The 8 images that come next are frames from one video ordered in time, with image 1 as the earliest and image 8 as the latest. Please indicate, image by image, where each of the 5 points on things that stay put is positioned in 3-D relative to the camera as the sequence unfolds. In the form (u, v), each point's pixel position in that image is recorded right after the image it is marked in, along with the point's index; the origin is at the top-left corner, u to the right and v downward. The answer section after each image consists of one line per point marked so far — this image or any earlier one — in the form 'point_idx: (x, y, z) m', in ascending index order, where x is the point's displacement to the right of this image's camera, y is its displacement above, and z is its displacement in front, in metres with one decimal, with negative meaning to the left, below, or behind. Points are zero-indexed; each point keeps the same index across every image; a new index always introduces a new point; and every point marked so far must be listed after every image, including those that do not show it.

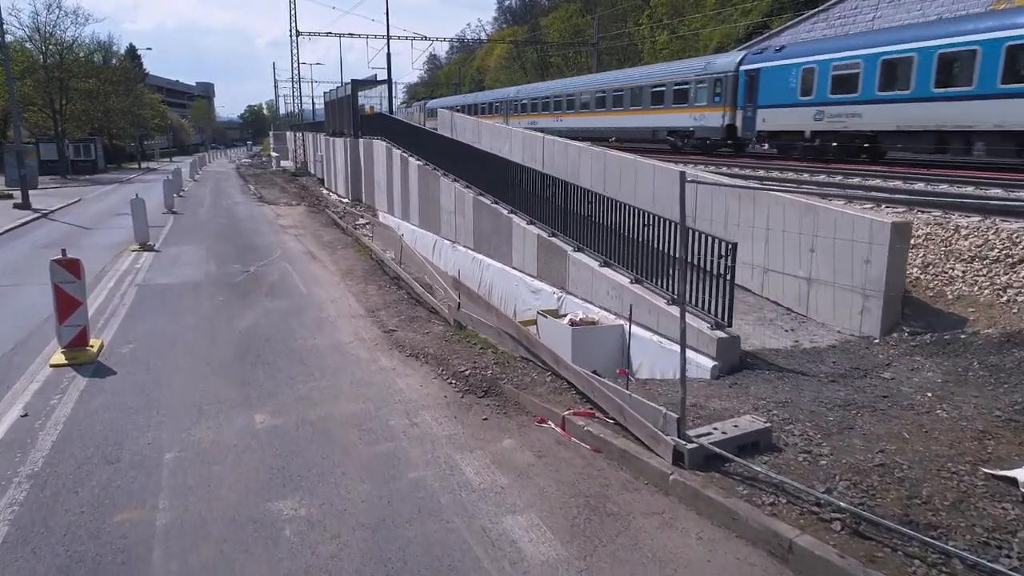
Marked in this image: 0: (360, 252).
0: (-4.0, +1.0, +17.3) m
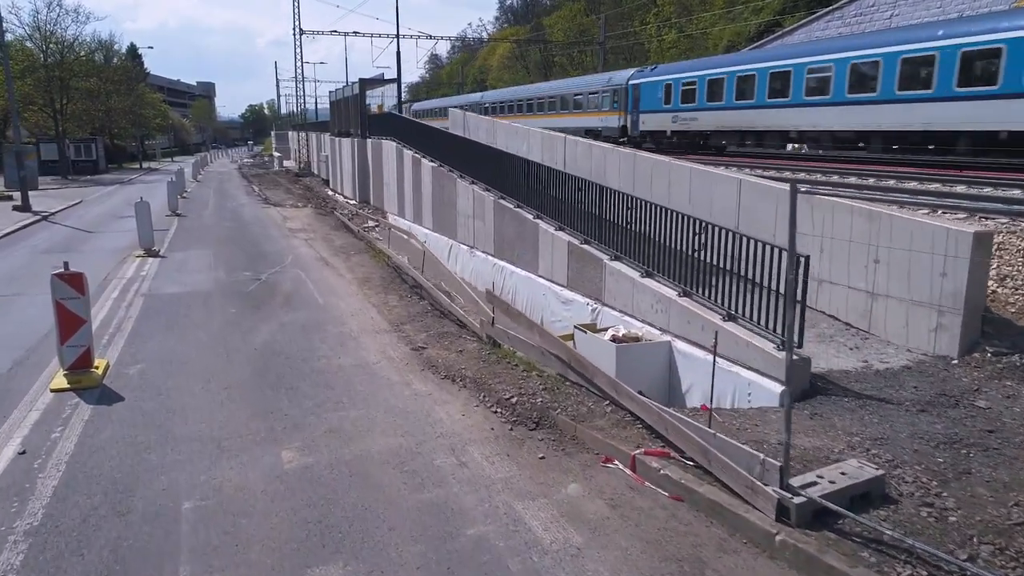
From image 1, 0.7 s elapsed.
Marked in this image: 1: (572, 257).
0: (-3.5, +0.8, +16.6) m
1: (+1.1, +0.6, +12.3) m
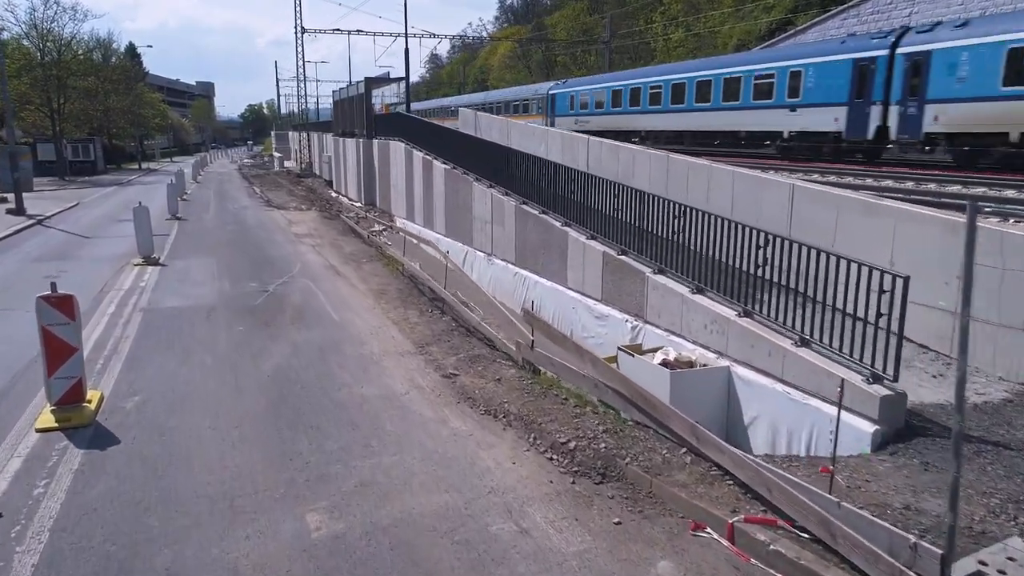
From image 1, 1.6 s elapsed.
0: (-3.0, +0.5, +15.6) m
1: (+1.7, +0.3, +11.3) m
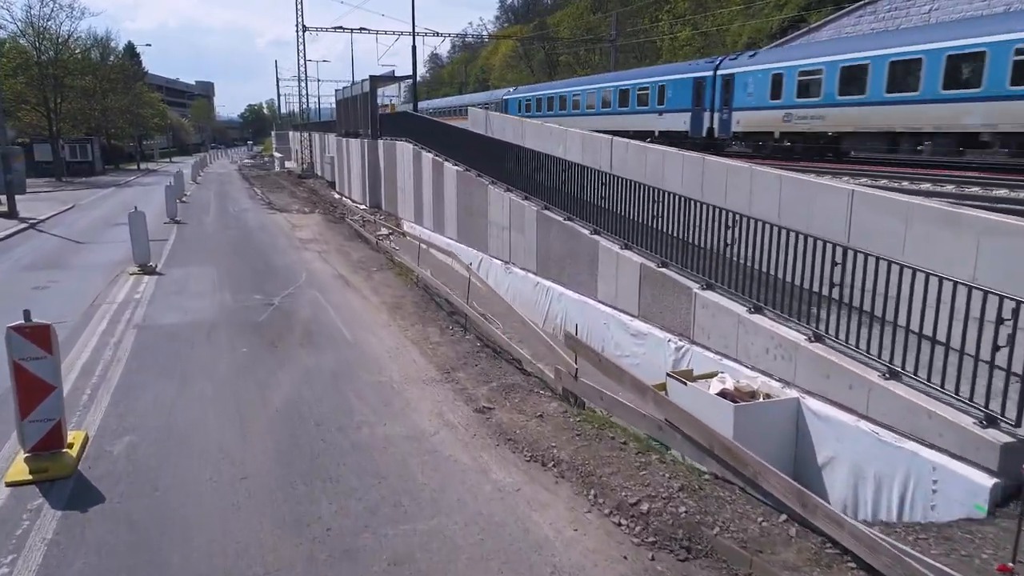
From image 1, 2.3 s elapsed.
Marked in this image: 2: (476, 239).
0: (-2.5, +0.3, +14.6) m
1: (+2.1, +0.1, +10.3) m
2: (-0.9, +1.3, +17.5) m
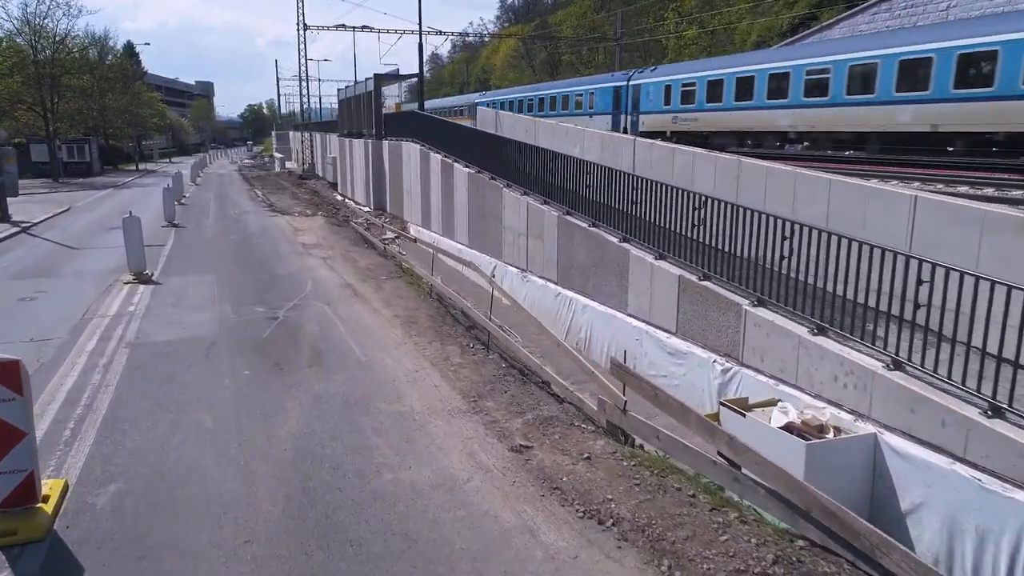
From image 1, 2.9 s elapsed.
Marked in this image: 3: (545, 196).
0: (-2.1, +0.1, +13.8) m
1: (+2.5, -0.1, +9.5) m
2: (-0.6, +1.1, +16.6) m
3: (+0.7, +2.1, +14.6) m
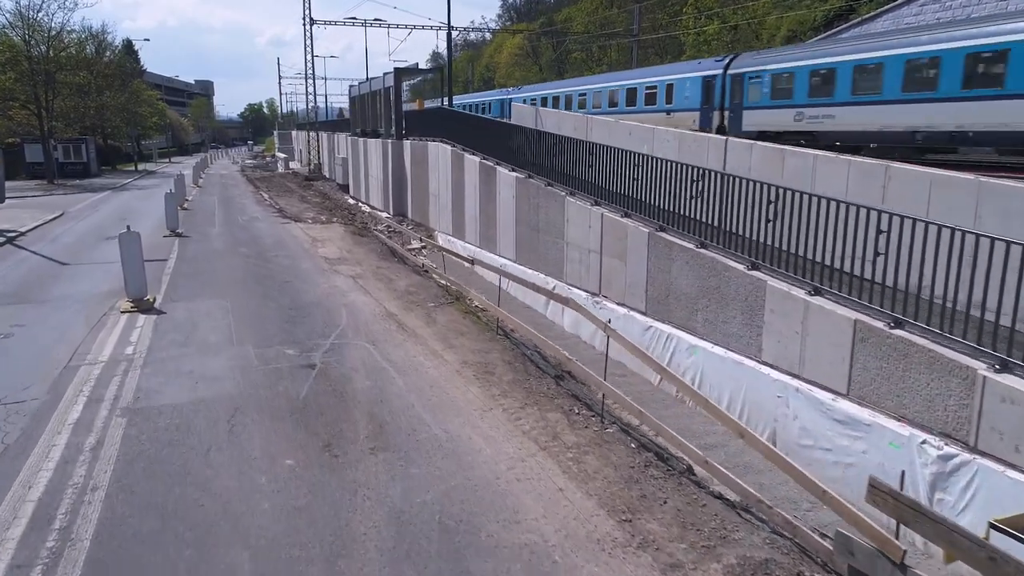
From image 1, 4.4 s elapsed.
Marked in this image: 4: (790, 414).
0: (-0.8, -0.4, +11.4) m
1: (+3.8, -0.6, +7.1) m
2: (+0.8, +0.6, +14.3) m
3: (+2.0, +1.5, +12.3) m
4: (+3.4, -1.3, +7.7) m
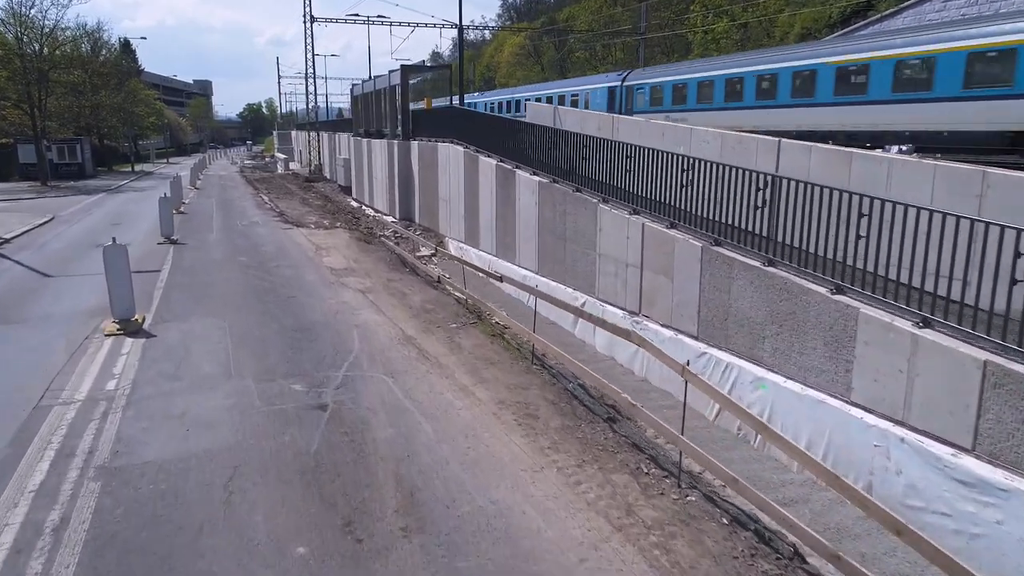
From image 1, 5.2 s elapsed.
0: (-0.3, -0.8, +10.2) m
1: (+4.4, -1.0, +5.9) m
2: (+1.3, +0.3, +13.0) m
3: (+2.6, +1.2, +11.1) m
4: (+3.9, -1.6, +6.5) m
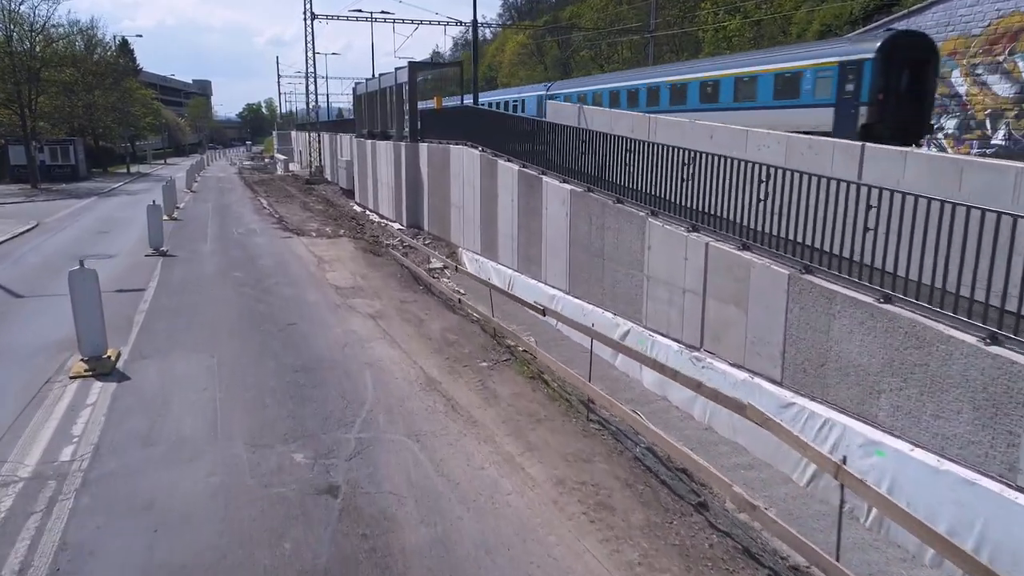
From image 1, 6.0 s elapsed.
0: (+0.3, -1.2, +8.5) m
1: (+4.9, -1.4, +4.2) m
2: (+1.8, -0.2, +11.4) m
3: (+3.1, +0.8, +9.4) m
4: (+4.5, -2.0, +4.8) m
